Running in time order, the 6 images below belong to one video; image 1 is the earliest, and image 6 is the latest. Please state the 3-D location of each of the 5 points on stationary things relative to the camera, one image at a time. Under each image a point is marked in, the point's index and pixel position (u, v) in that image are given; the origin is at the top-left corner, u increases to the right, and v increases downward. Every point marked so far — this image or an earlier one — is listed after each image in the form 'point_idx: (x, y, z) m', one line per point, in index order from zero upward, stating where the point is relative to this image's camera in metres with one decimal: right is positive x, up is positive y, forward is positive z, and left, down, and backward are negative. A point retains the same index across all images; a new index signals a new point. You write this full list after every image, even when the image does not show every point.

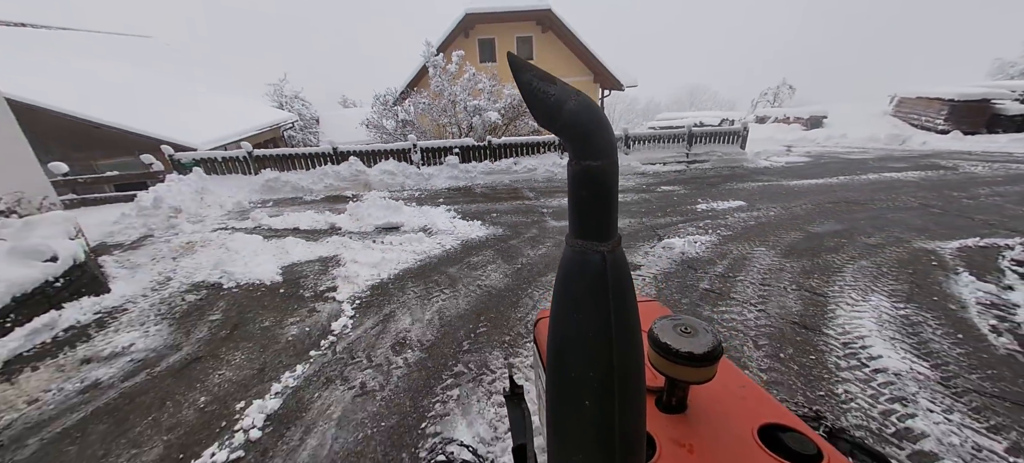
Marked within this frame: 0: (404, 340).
0: (-0.9, -0.9, +3.1) m
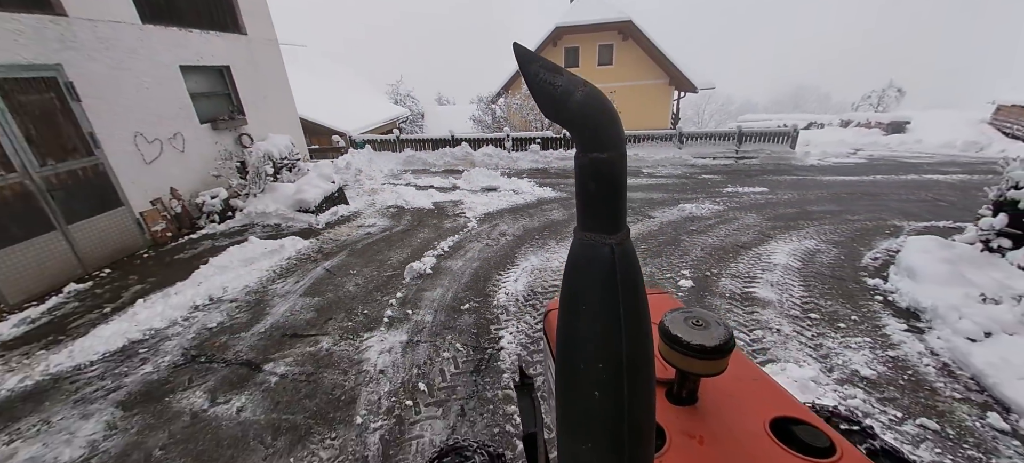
0: (-0.1, 0.0, +5.8) m
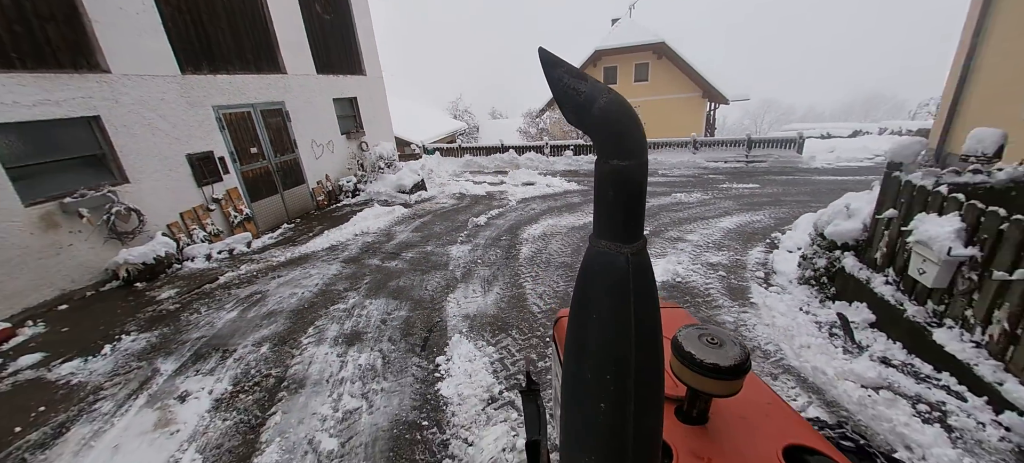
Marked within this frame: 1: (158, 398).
0: (+0.5, +0.5, +8.4) m
1: (-2.8, -1.3, +3.0) m
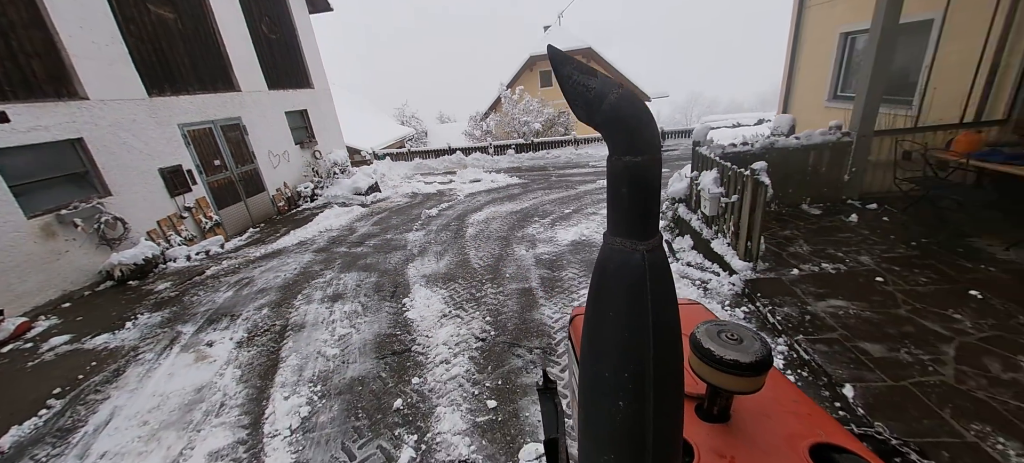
0: (-0.8, +0.8, +9.7) m
1: (-3.3, -1.2, +3.9) m
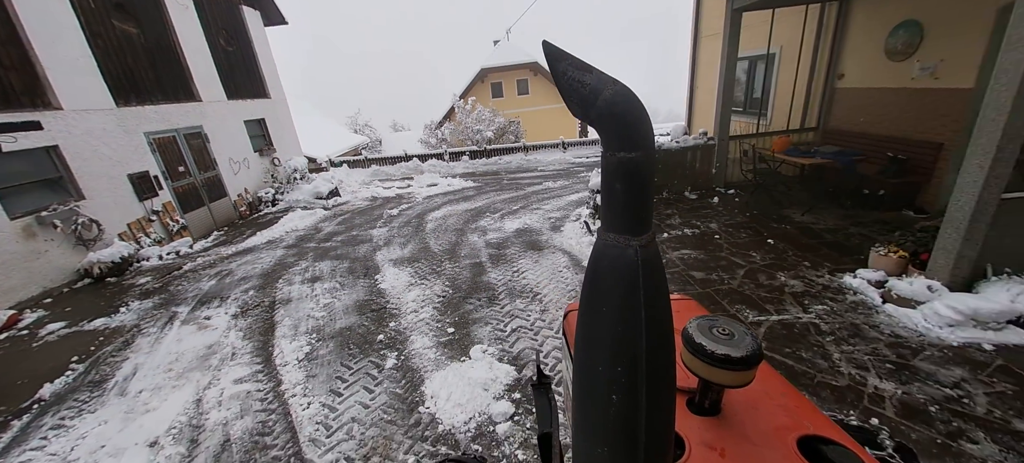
0: (-2.1, +0.9, +10.6) m
1: (-3.9, -1.1, +4.5) m
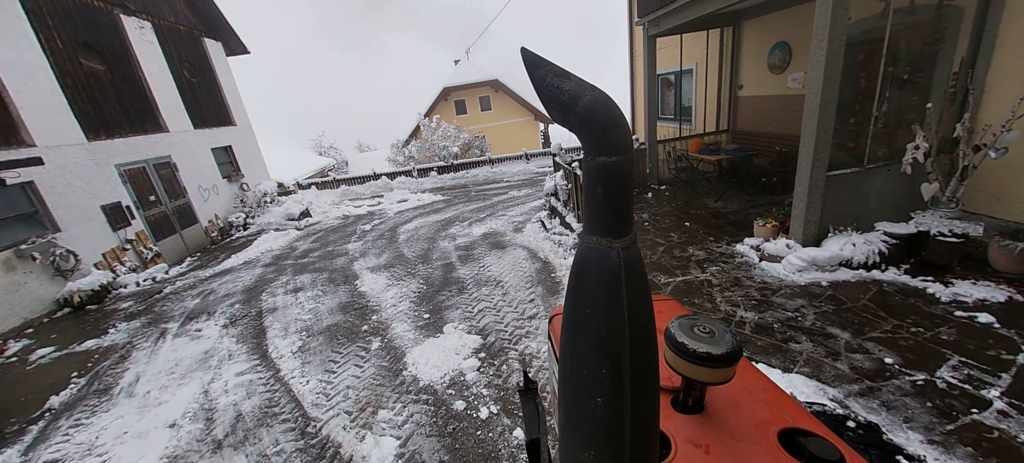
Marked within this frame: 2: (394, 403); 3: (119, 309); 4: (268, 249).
0: (-3.1, +0.5, +11.1) m
1: (-4.3, -1.3, +4.9) m
2: (-0.9, -1.4, +3.0) m
3: (-6.2, -1.2, +6.0) m
4: (-5.7, -0.4, +8.8) m
